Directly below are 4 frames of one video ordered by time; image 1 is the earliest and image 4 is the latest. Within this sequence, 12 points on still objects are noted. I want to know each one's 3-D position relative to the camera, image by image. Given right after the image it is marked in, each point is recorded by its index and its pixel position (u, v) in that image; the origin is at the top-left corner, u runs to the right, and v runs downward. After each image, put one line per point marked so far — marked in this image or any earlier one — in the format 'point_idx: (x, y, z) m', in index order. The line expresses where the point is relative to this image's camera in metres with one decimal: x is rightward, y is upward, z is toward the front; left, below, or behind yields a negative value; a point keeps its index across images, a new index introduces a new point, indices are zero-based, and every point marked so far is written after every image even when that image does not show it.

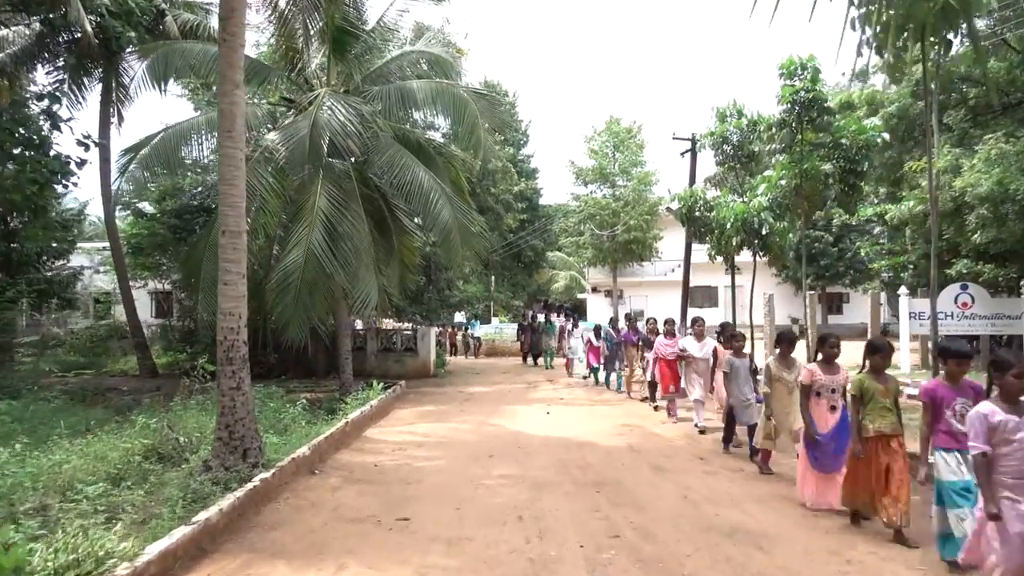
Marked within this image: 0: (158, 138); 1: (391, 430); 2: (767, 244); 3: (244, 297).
0: (-5.7, +2.4, +11.7) m
1: (-1.5, -1.8, +9.1) m
2: (+3.7, +0.6, +10.5) m
3: (-2.6, -0.1, +7.1) m
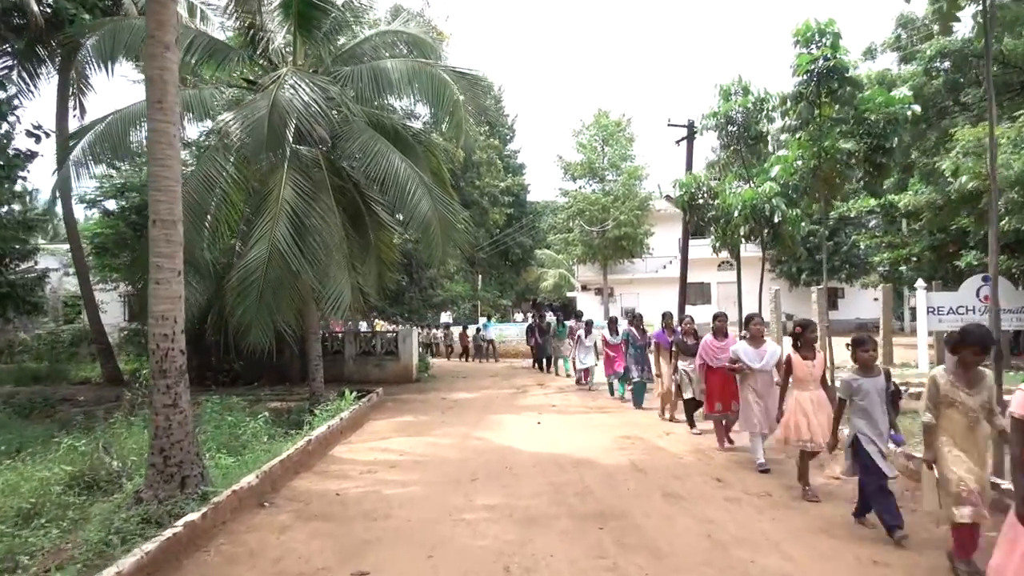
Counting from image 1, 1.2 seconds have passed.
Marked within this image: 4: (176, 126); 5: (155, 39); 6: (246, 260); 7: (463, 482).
0: (-5.9, +2.4, +10.6) m
1: (-1.7, -1.8, +8.1) m
2: (+3.5, +0.7, +9.5) m
3: (-2.8, -0.1, +6.1) m
4: (-2.8, +1.4, +6.1) m
5: (-2.9, +2.0, +5.9) m
6: (-3.7, +0.4, +10.2) m
7: (-0.4, -1.7, +6.3) m
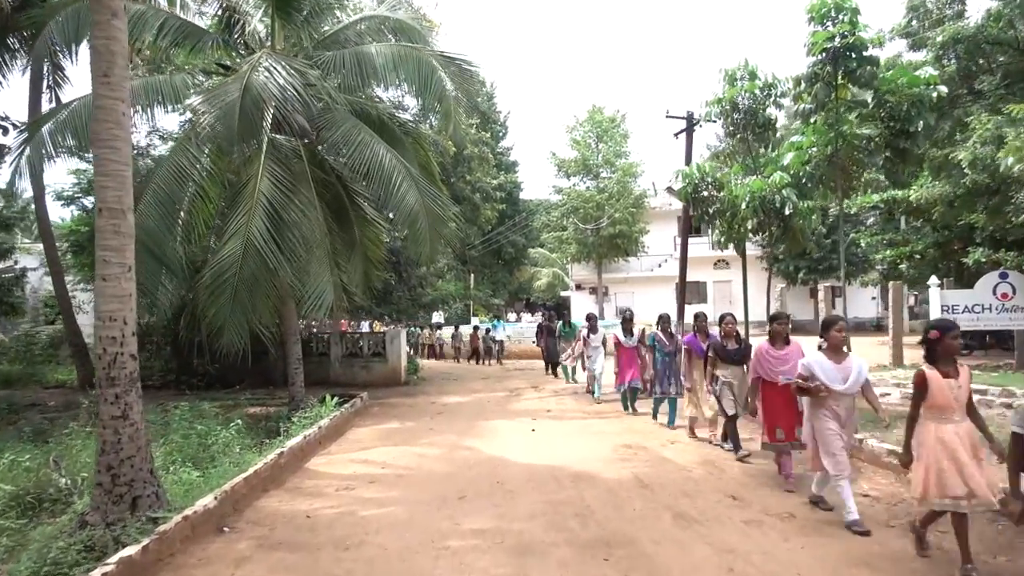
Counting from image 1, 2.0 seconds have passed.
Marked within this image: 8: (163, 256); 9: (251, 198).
0: (-6.1, +2.4, +9.9) m
1: (-1.8, -1.8, +7.4) m
2: (+3.4, +0.7, +8.9) m
3: (-2.8, -0.1, +5.4) m
4: (-2.9, +1.4, +5.4) m
5: (-3.0, +2.1, +5.3) m
6: (-3.8, +0.4, +9.5) m
7: (-0.5, -1.7, +5.7) m
8: (-4.8, +0.4, +10.1) m
9: (-3.5, +1.2, +9.8) m
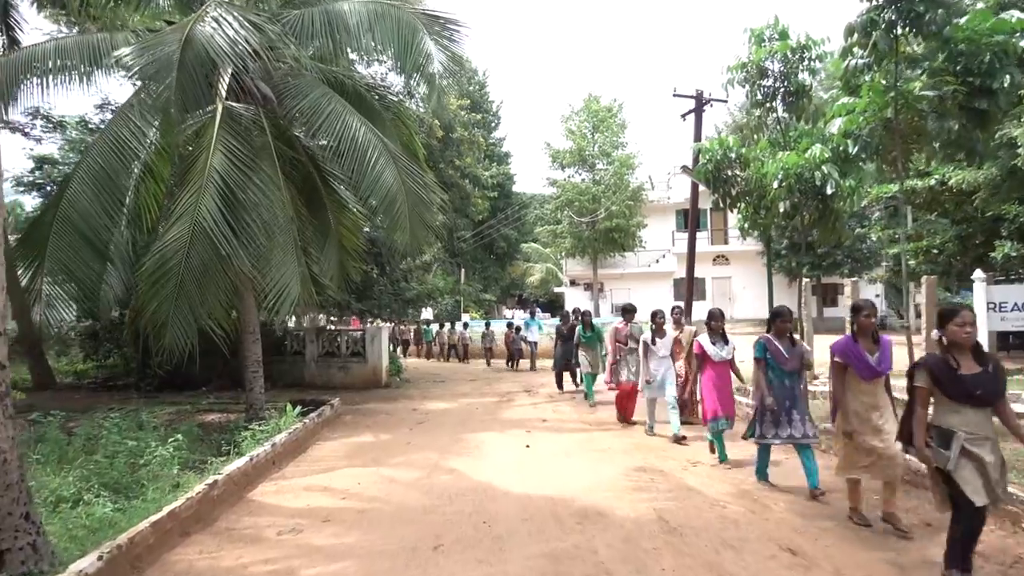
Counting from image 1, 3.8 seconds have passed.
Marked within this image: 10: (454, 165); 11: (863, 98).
0: (-6.1, +2.5, +8.5) m
1: (-1.8, -1.7, +6.1) m
2: (+3.3, +0.8, +7.6) m
3: (-2.9, 0.0, +4.1) m
4: (-2.9, +1.5, +4.1) m
5: (-3.0, +2.1, +3.9) m
6: (-3.9, +0.5, +8.2) m
7: (-0.6, -1.6, +4.4) m
8: (-4.9, +0.6, +8.7) m
9: (-3.6, +1.3, +8.4) m
10: (-1.3, +2.8, +16.6) m
11: (+3.0, +1.7, +6.3) m
